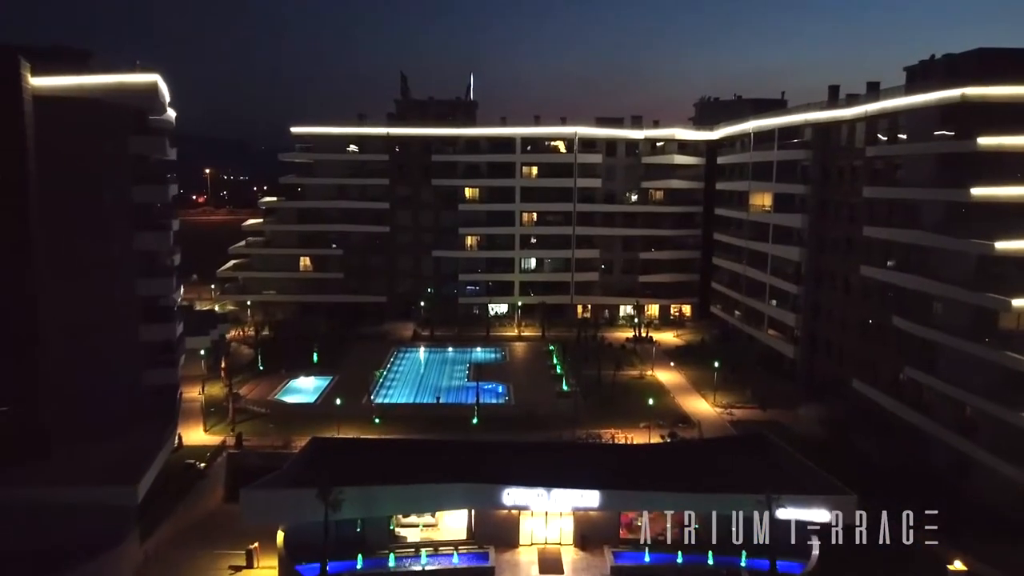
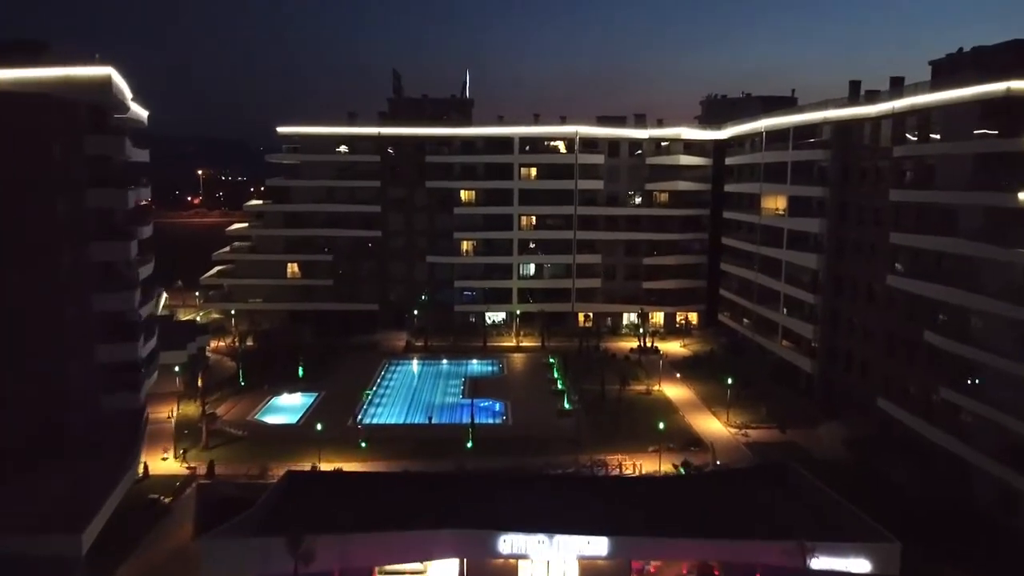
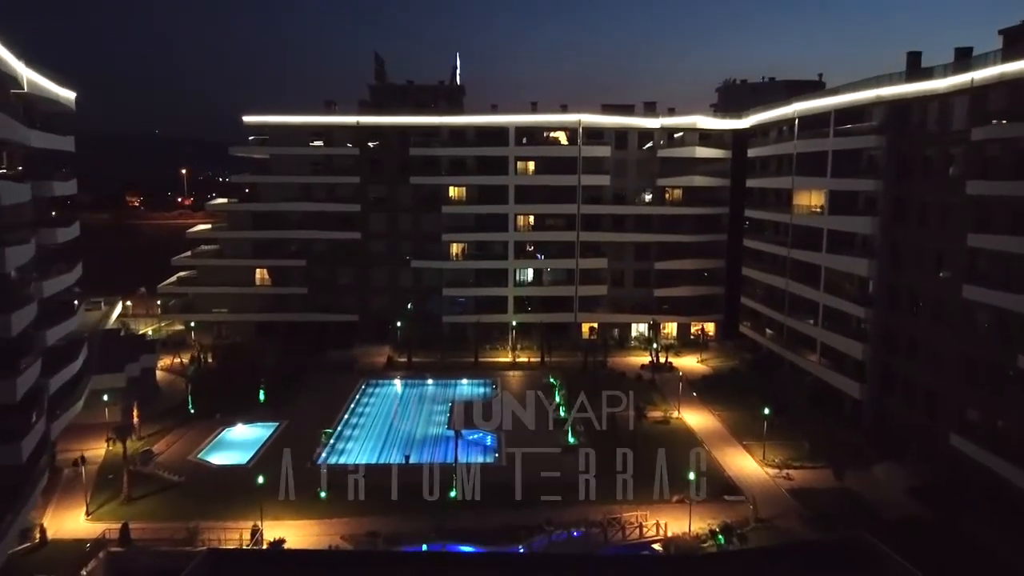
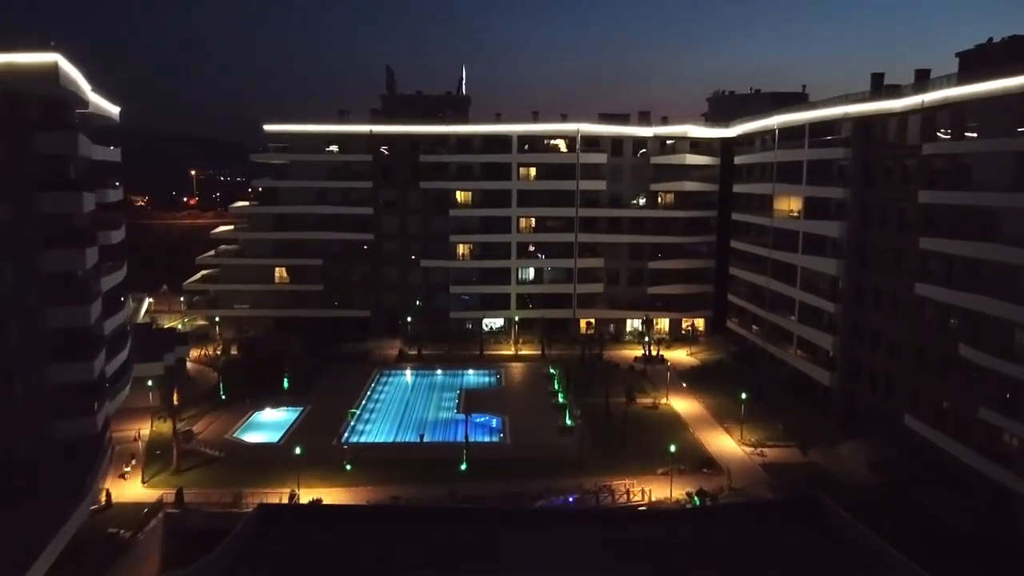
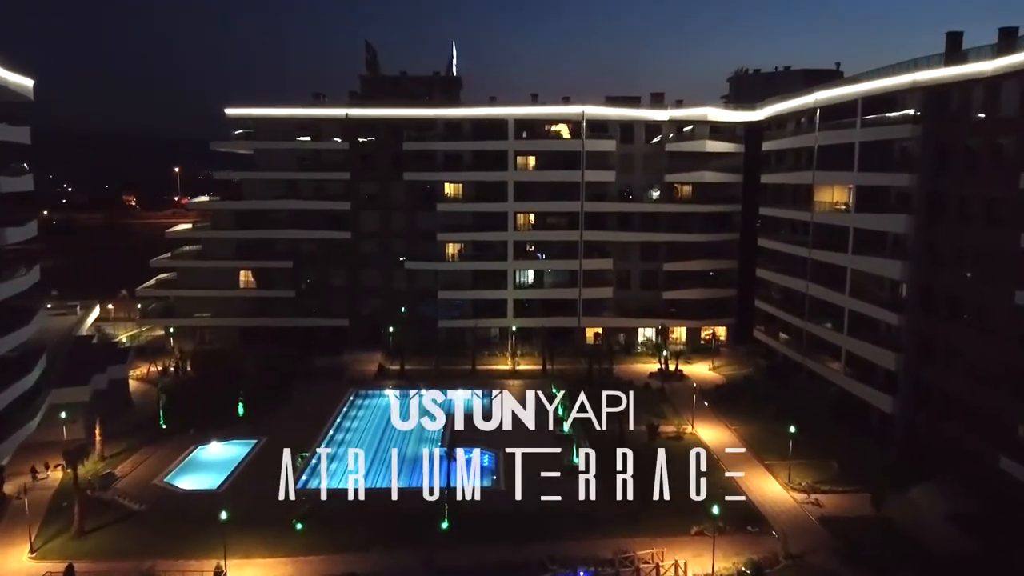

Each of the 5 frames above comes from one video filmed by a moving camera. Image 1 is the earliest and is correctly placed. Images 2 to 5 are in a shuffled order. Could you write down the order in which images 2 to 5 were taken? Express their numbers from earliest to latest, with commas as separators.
2, 4, 3, 5
